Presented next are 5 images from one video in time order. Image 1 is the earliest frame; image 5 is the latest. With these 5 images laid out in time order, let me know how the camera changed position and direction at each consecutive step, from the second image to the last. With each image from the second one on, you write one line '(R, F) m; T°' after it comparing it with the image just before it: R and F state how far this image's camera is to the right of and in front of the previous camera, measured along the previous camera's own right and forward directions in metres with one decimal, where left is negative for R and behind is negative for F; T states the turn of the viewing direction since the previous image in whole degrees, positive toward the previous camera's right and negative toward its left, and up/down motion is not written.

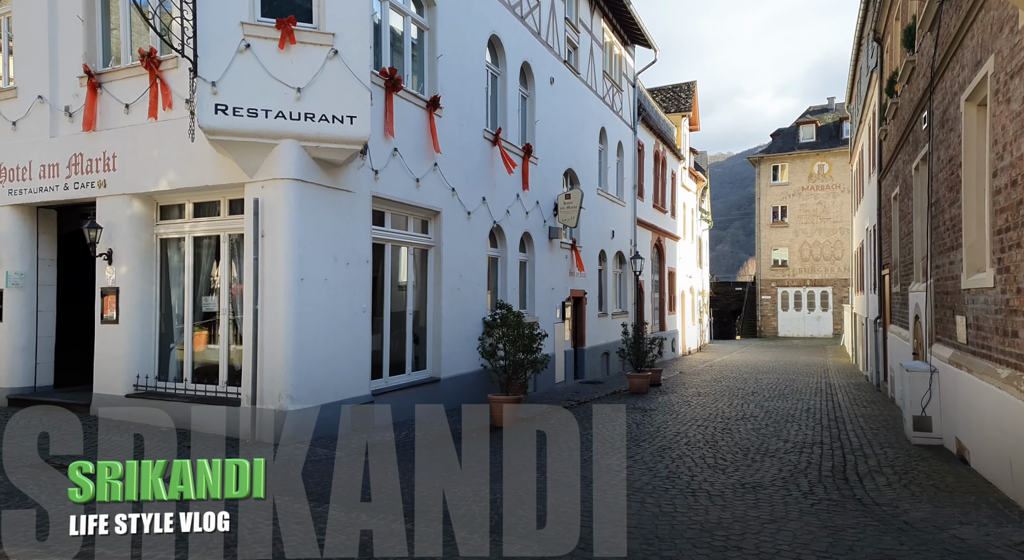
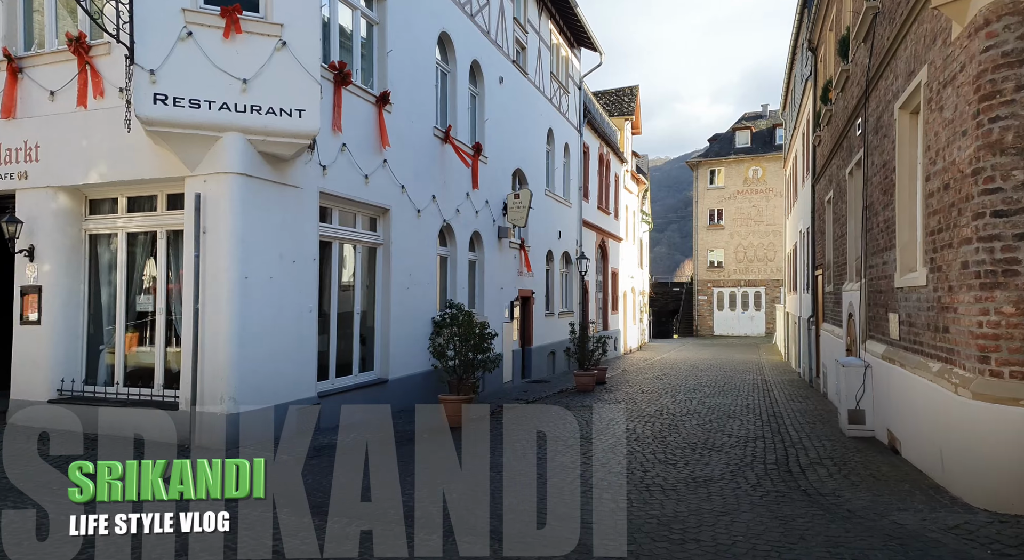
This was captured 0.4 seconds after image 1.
(-0.1, 0.0) m; +5°
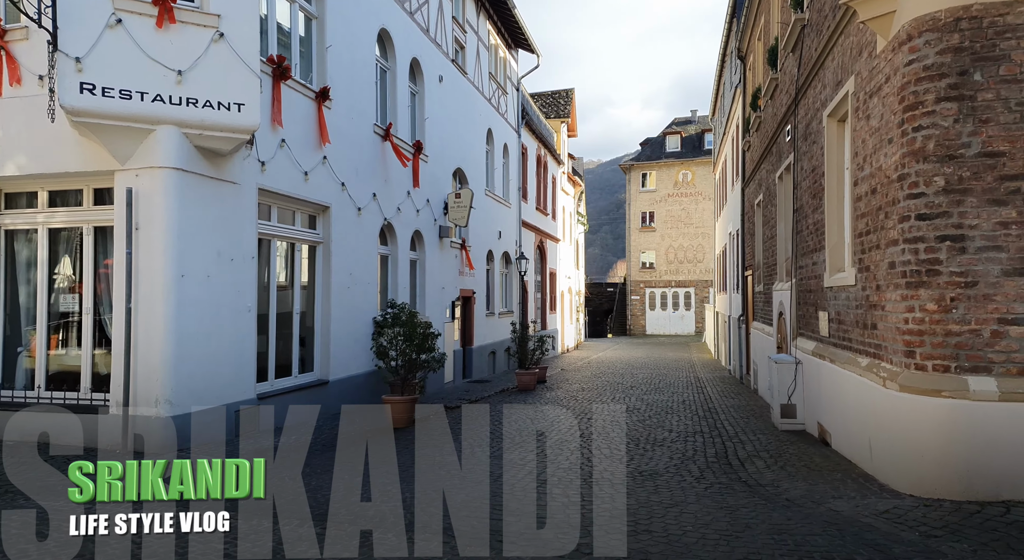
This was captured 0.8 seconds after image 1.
(-0.1, 0.0) m; +5°
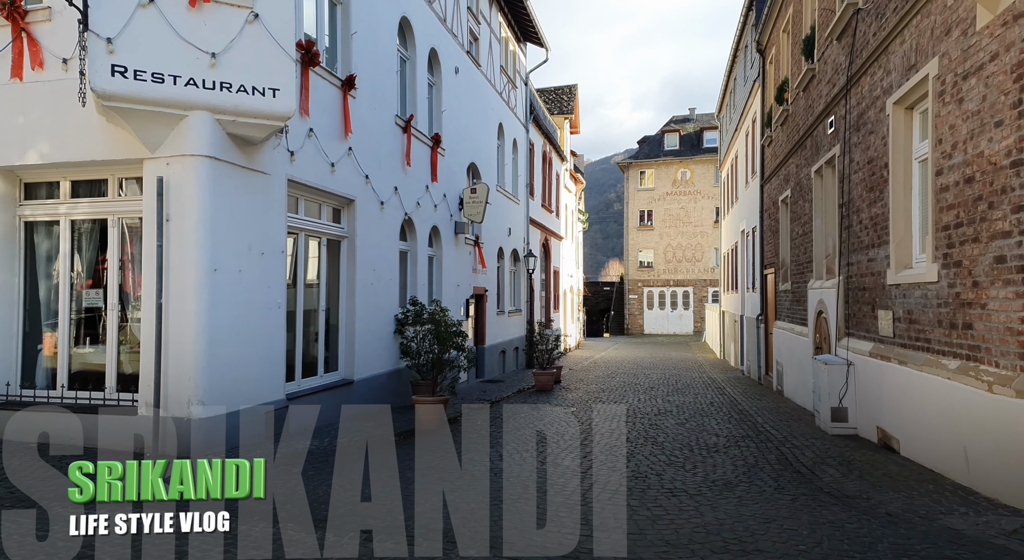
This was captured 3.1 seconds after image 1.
(-0.6, +0.5) m; +1°
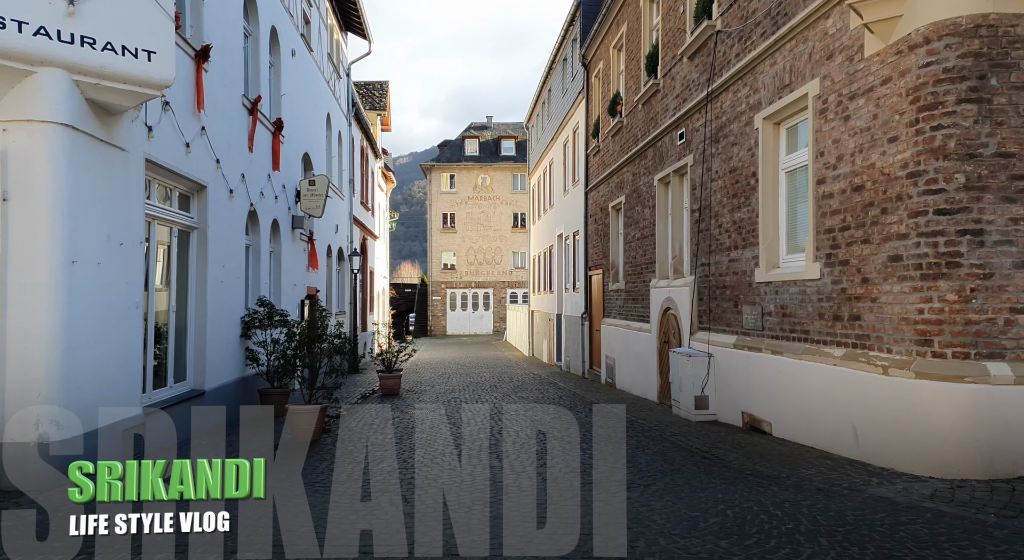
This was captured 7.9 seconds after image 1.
(-1.1, +0.3) m; +16°
